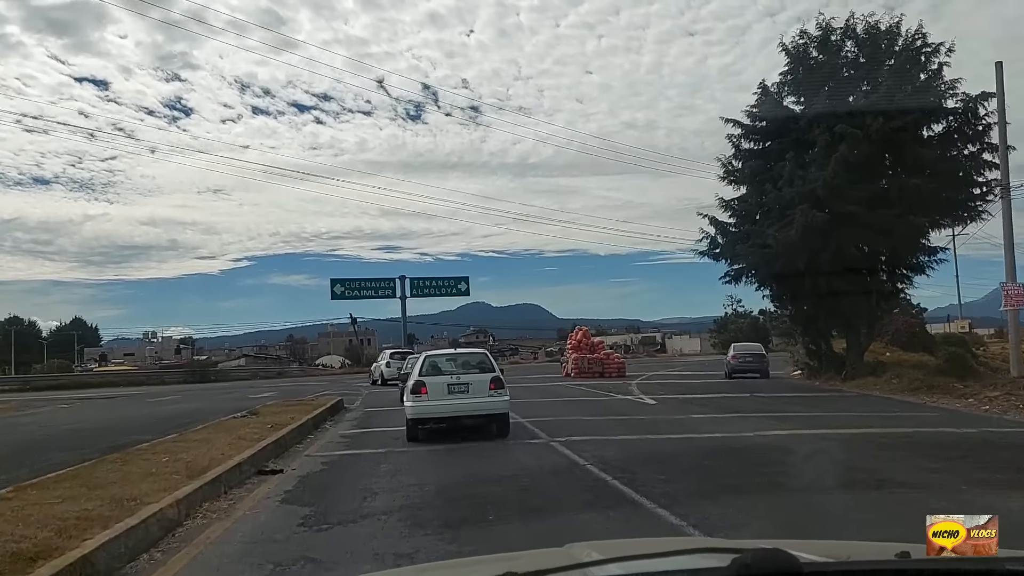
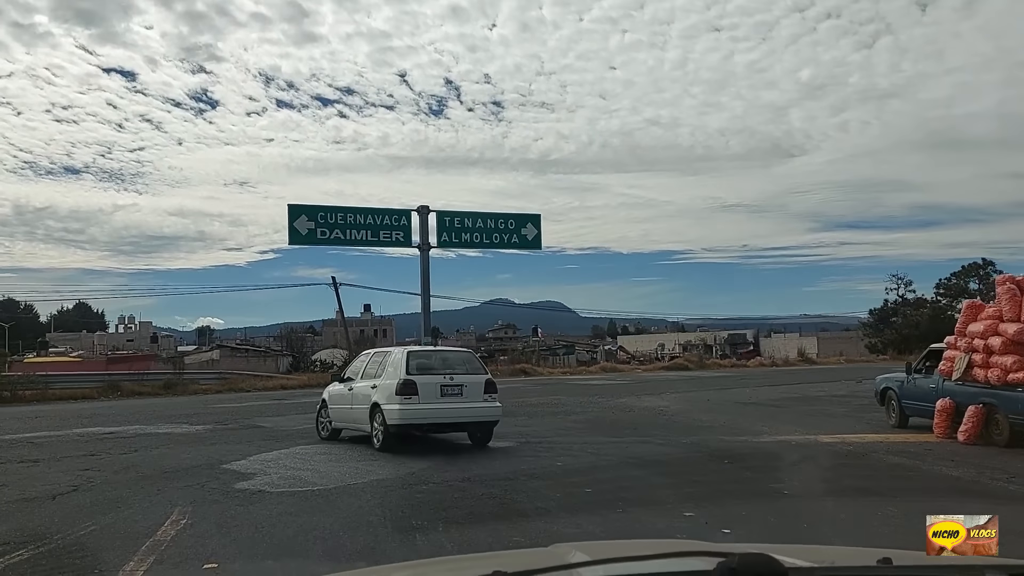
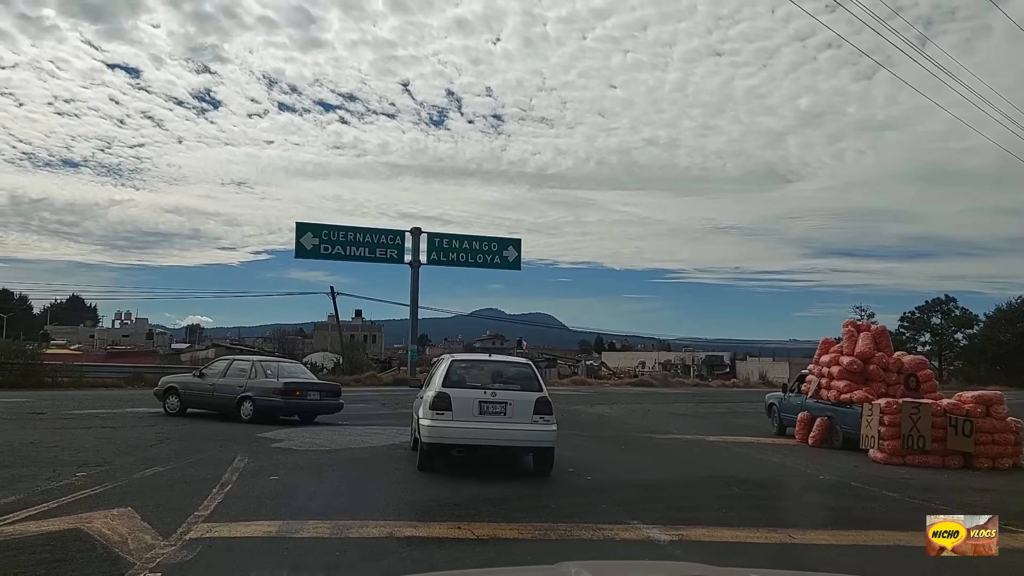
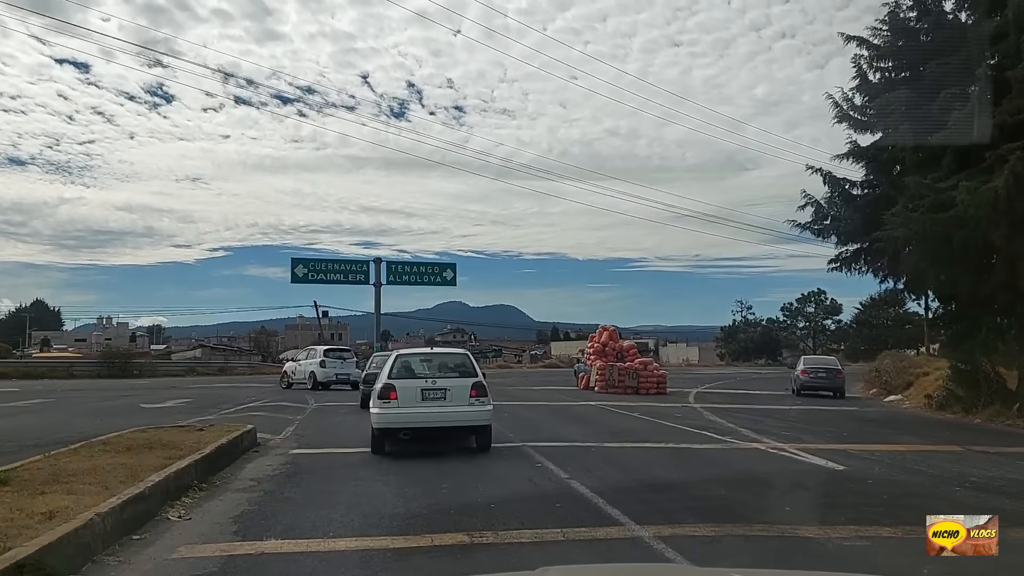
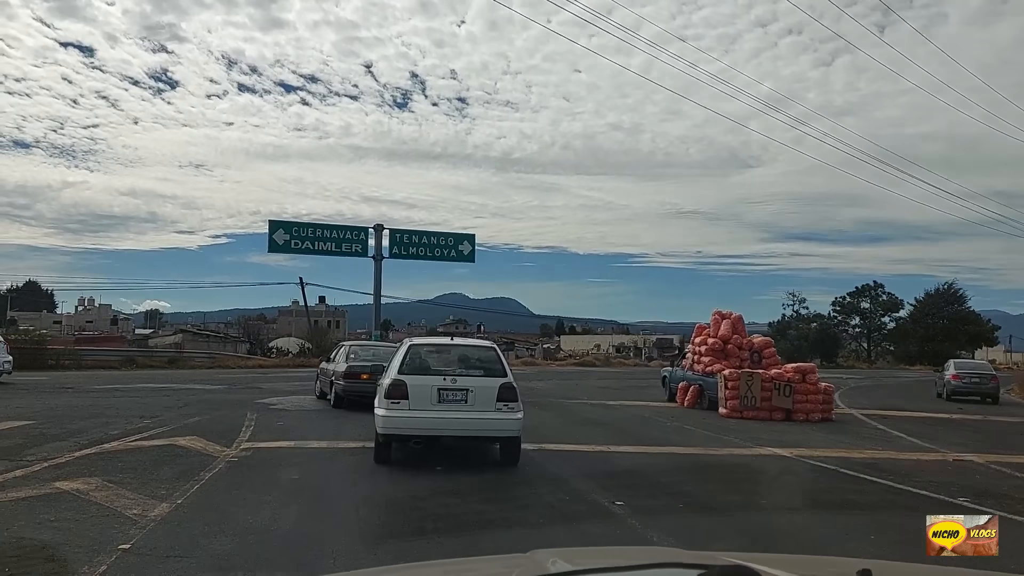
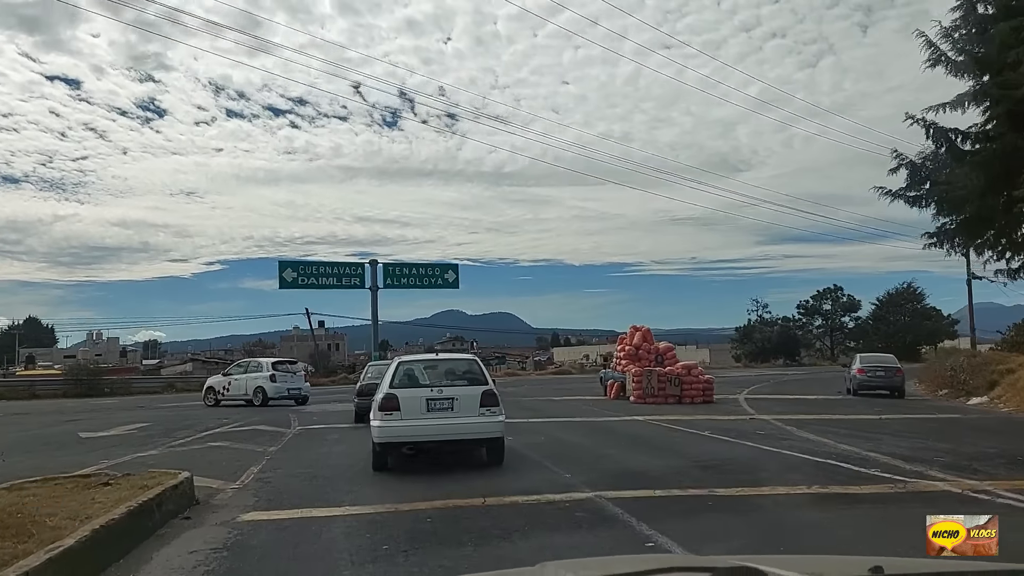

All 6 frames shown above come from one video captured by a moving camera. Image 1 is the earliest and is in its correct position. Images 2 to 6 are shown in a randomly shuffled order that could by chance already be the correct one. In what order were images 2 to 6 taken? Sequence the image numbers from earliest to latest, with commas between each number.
4, 6, 5, 3, 2
